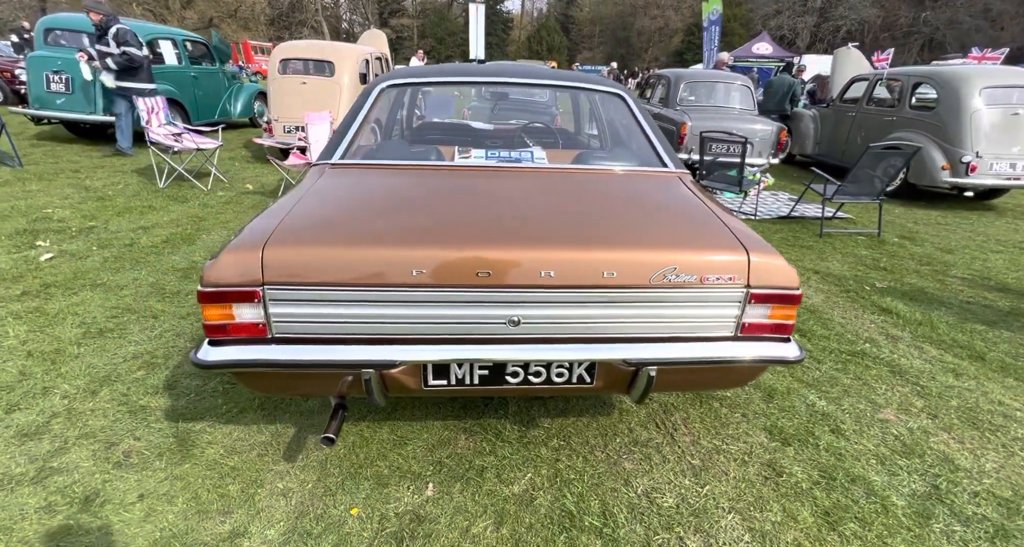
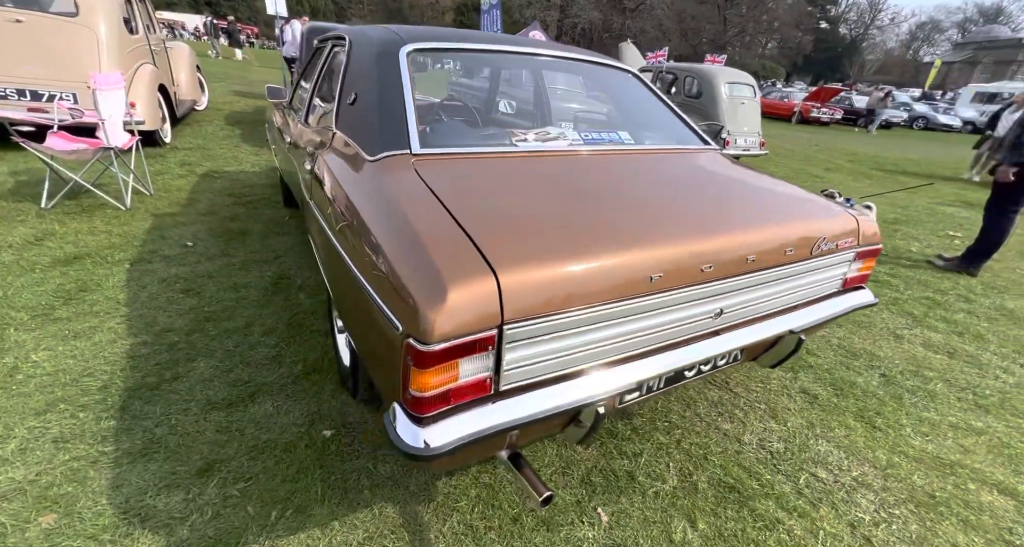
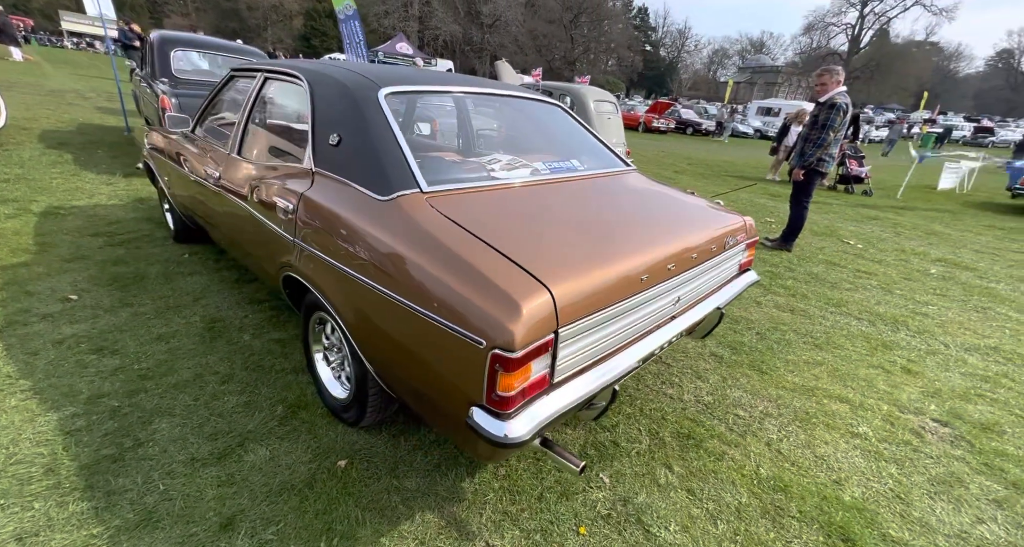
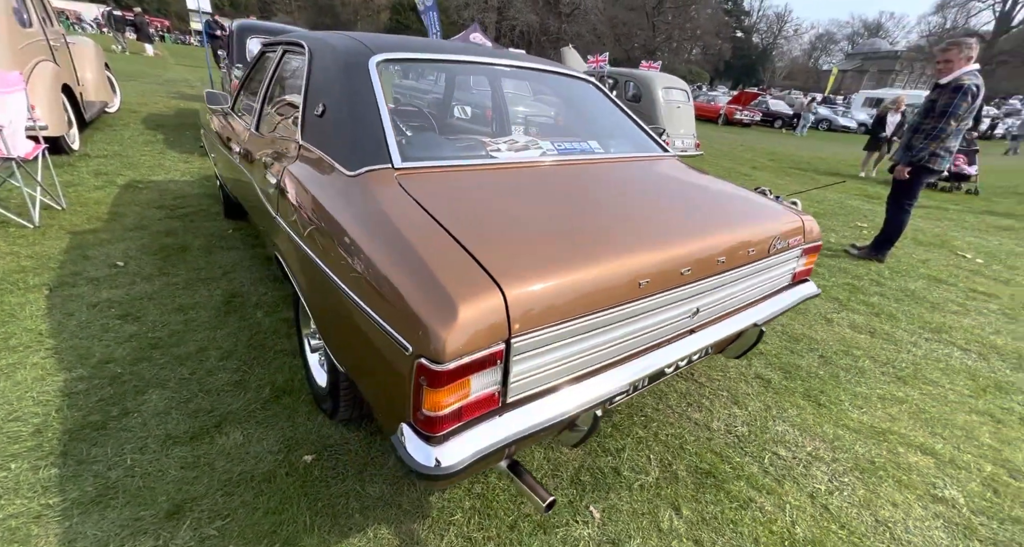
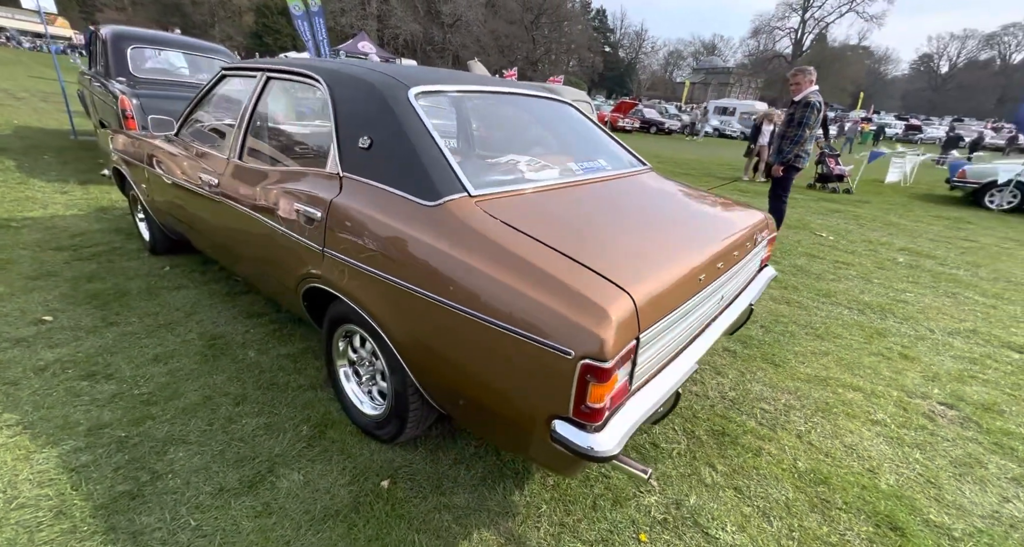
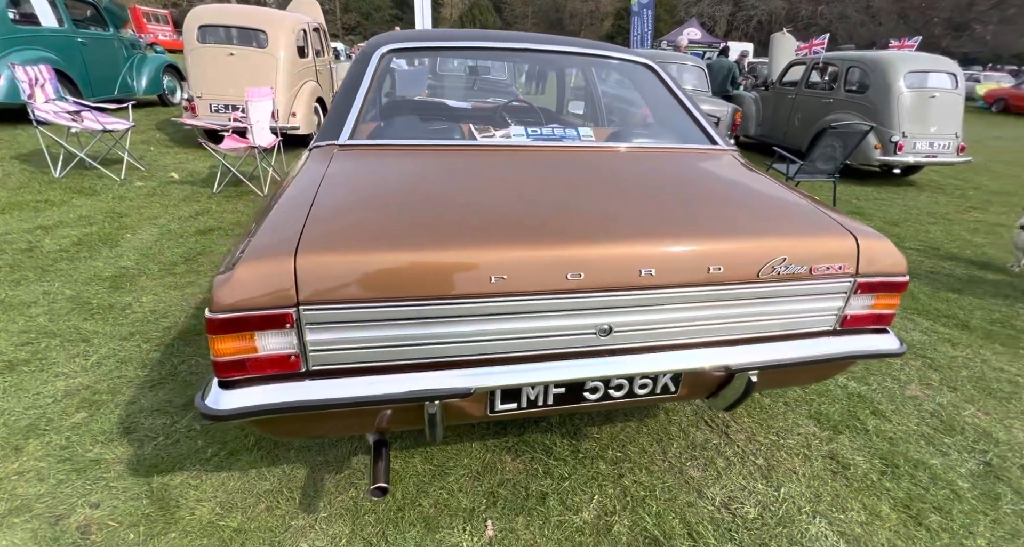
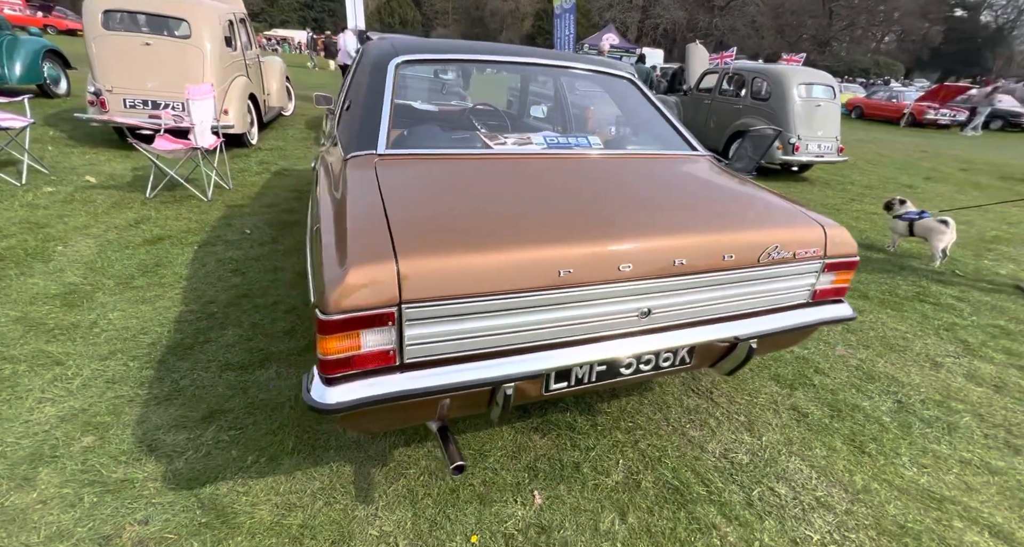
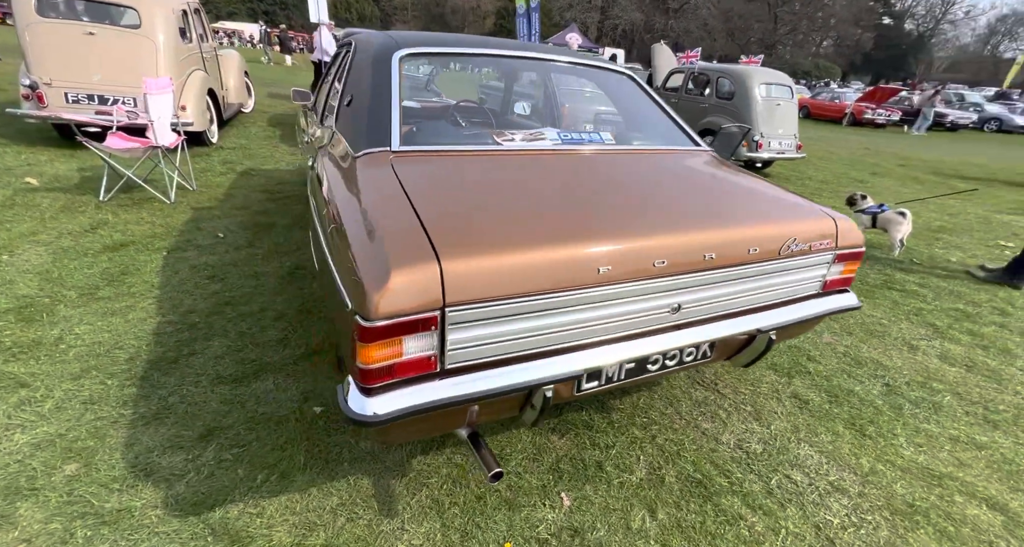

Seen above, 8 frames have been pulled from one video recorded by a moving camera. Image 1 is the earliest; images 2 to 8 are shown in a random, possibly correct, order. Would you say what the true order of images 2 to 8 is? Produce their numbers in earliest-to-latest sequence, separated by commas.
6, 7, 8, 2, 4, 3, 5
